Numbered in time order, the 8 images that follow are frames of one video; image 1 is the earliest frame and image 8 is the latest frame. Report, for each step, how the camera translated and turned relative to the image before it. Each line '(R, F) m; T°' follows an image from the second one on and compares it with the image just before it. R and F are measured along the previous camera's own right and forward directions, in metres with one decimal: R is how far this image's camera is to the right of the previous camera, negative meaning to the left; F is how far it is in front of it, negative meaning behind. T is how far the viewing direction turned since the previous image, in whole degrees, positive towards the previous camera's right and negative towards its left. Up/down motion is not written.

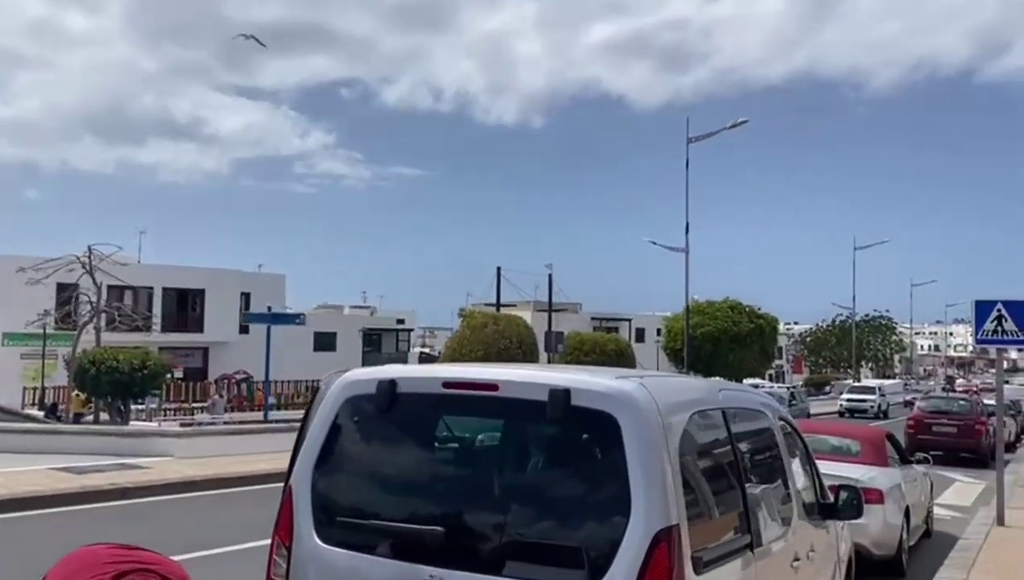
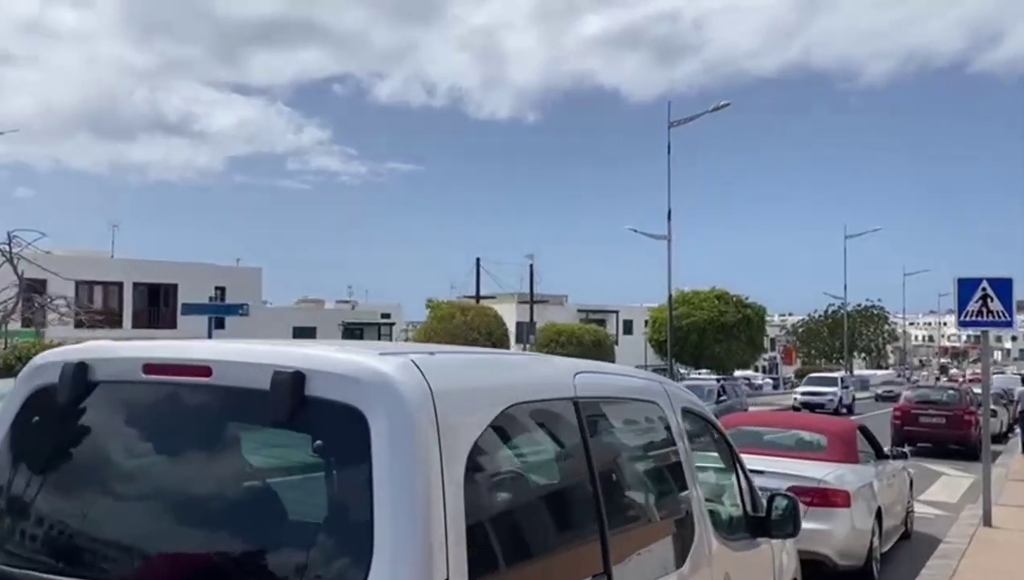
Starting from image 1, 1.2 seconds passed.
(+0.8, +1.2) m; 0°
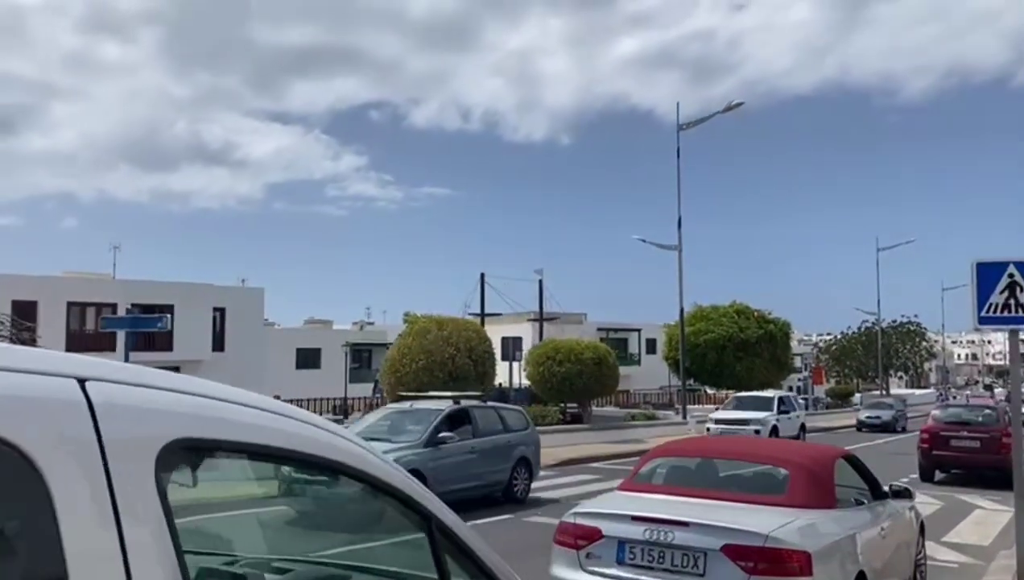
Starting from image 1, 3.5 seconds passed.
(+1.5, +2.4) m; -2°
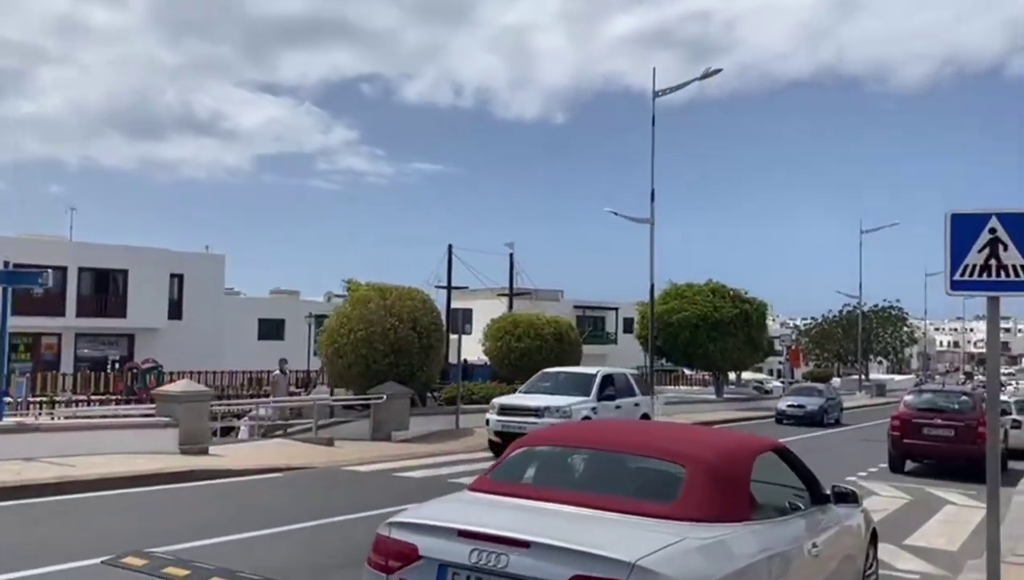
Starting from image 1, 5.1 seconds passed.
(+1.1, +1.8) m; +1°
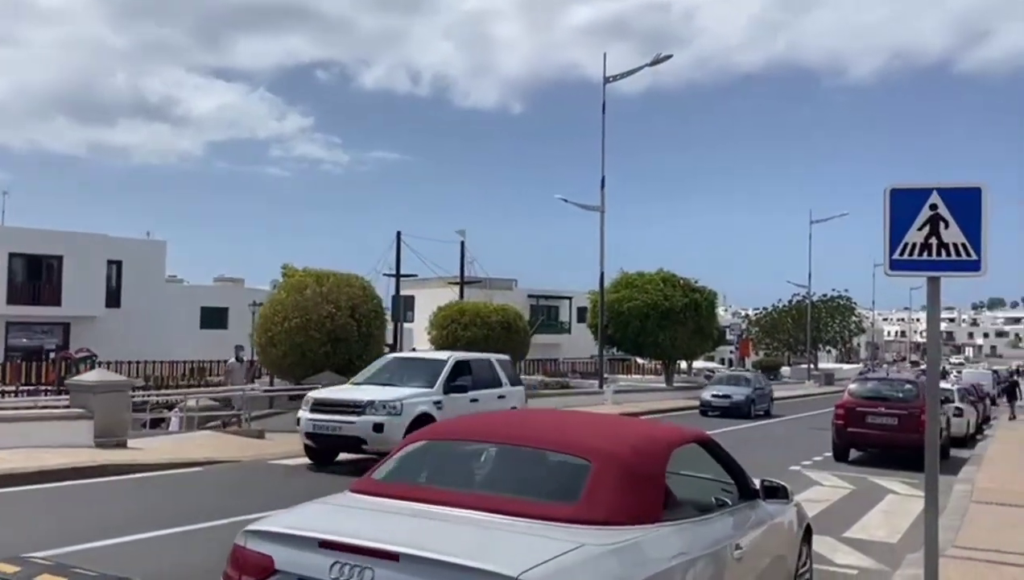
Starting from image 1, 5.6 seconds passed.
(+0.4, +0.6) m; +3°
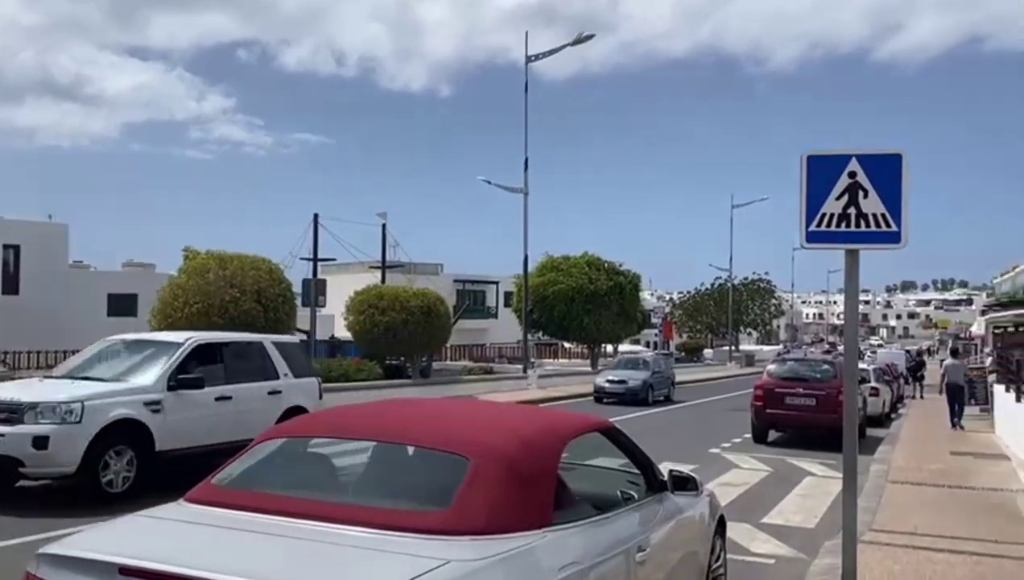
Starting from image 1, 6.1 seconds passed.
(+0.3, +0.7) m; +5°
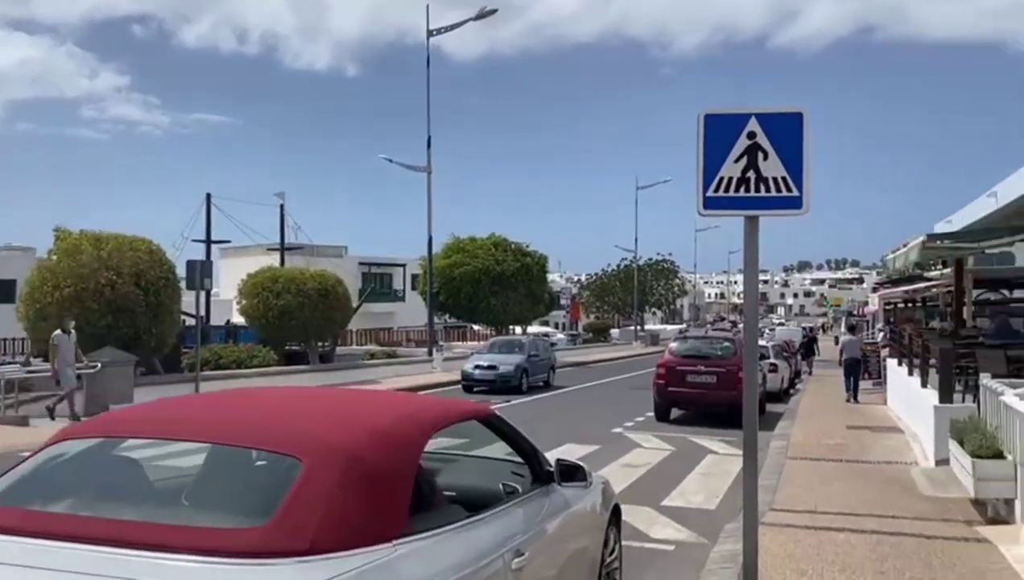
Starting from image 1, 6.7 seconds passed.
(+0.3, +0.6) m; +6°
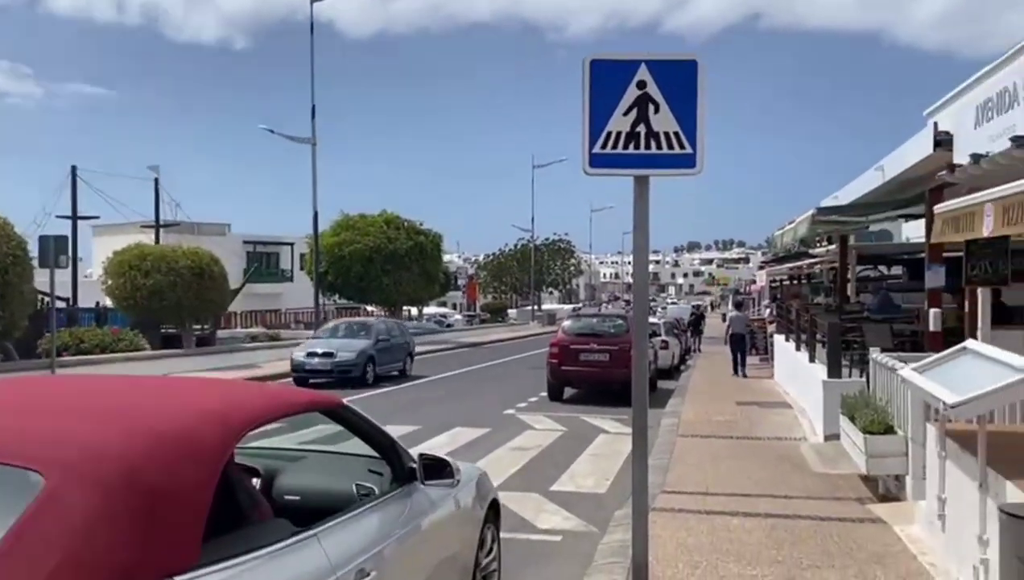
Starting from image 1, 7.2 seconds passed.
(+0.2, +0.7) m; +7°
